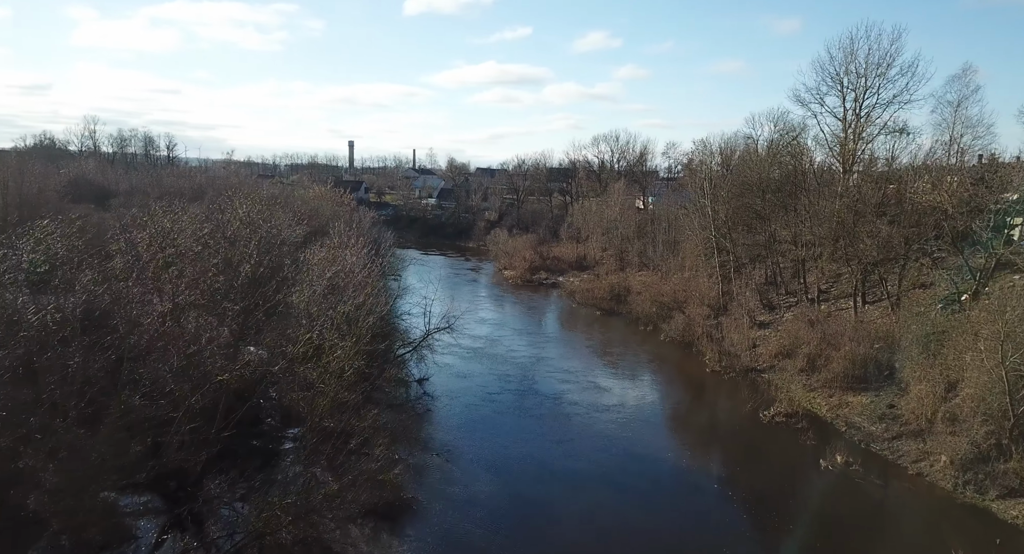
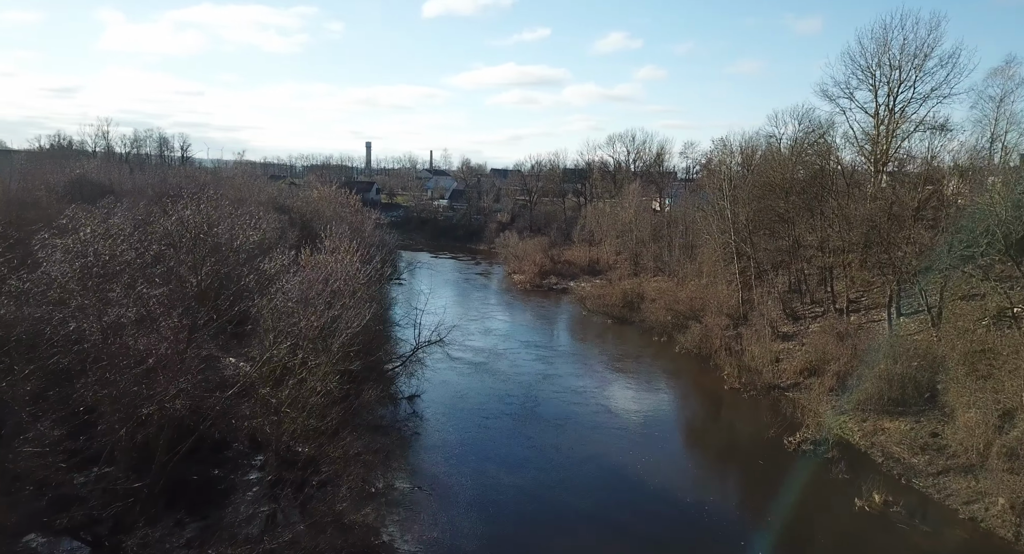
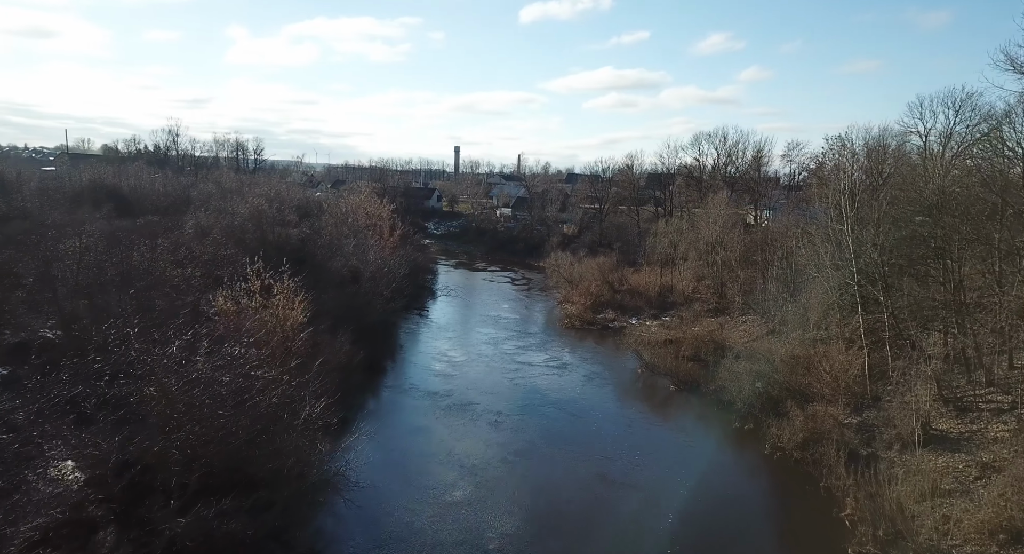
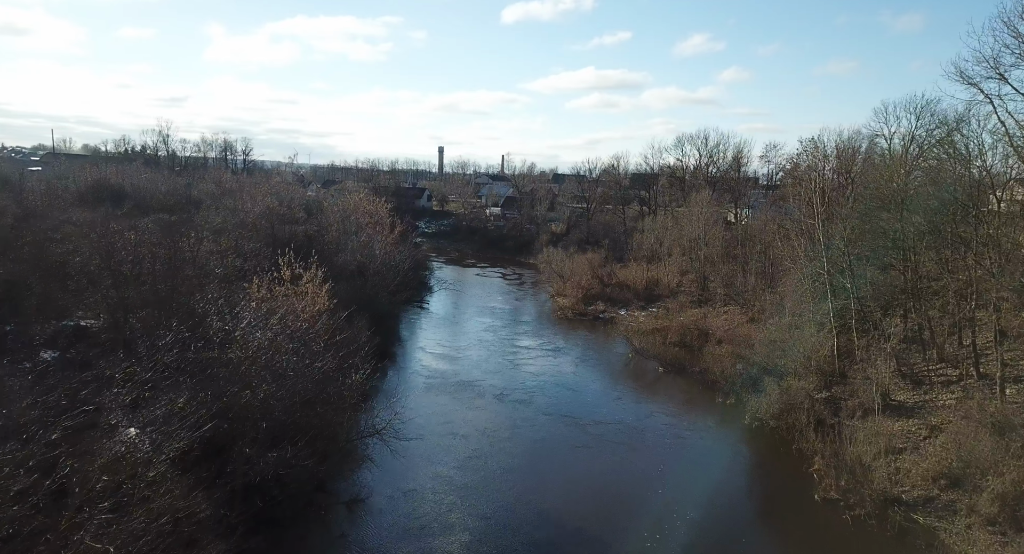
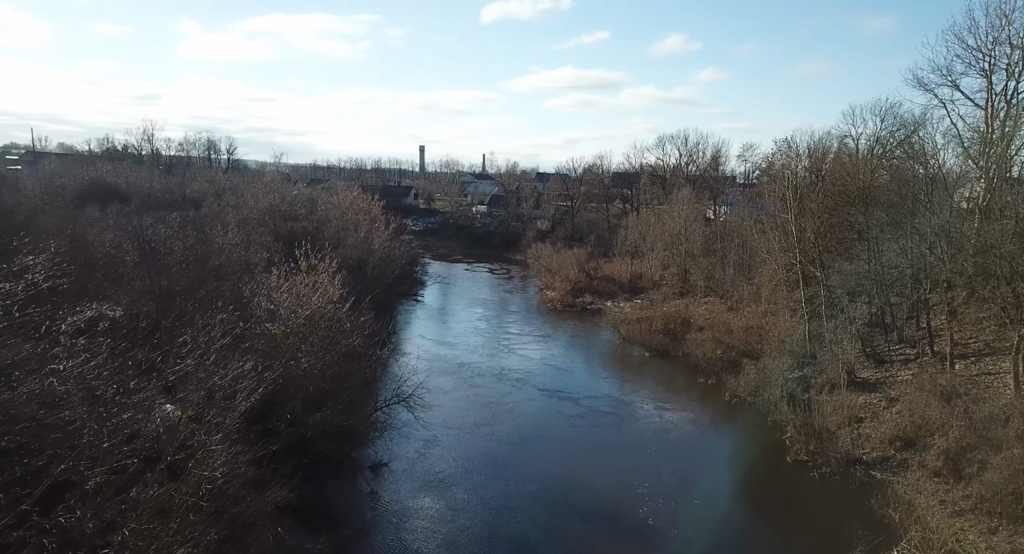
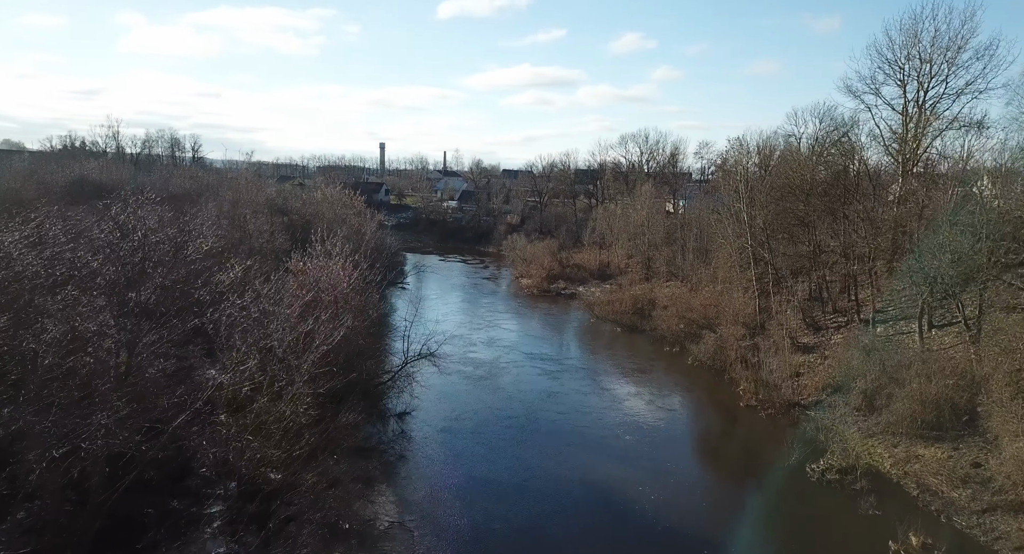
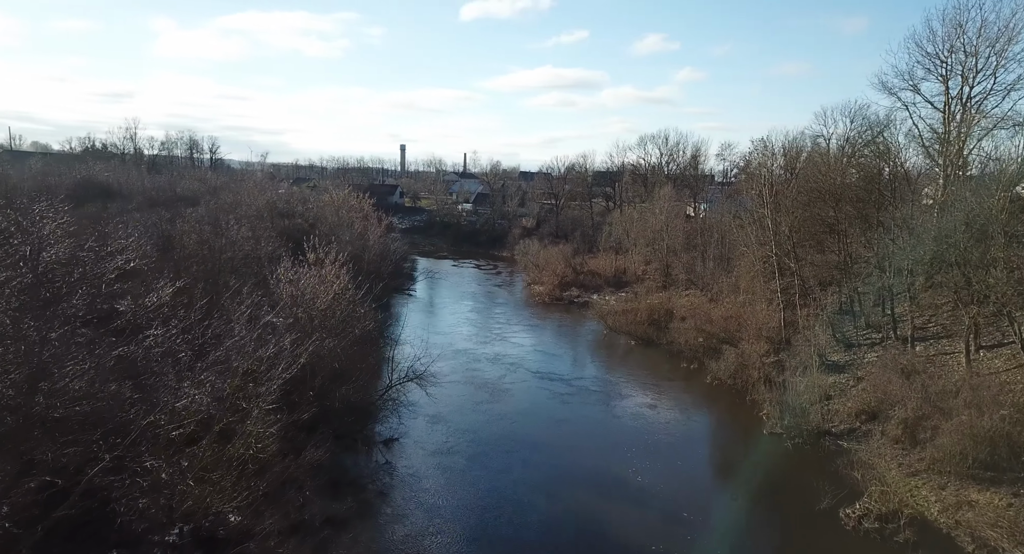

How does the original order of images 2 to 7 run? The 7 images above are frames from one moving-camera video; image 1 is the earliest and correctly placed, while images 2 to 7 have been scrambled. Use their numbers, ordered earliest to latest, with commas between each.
2, 6, 7, 5, 4, 3
